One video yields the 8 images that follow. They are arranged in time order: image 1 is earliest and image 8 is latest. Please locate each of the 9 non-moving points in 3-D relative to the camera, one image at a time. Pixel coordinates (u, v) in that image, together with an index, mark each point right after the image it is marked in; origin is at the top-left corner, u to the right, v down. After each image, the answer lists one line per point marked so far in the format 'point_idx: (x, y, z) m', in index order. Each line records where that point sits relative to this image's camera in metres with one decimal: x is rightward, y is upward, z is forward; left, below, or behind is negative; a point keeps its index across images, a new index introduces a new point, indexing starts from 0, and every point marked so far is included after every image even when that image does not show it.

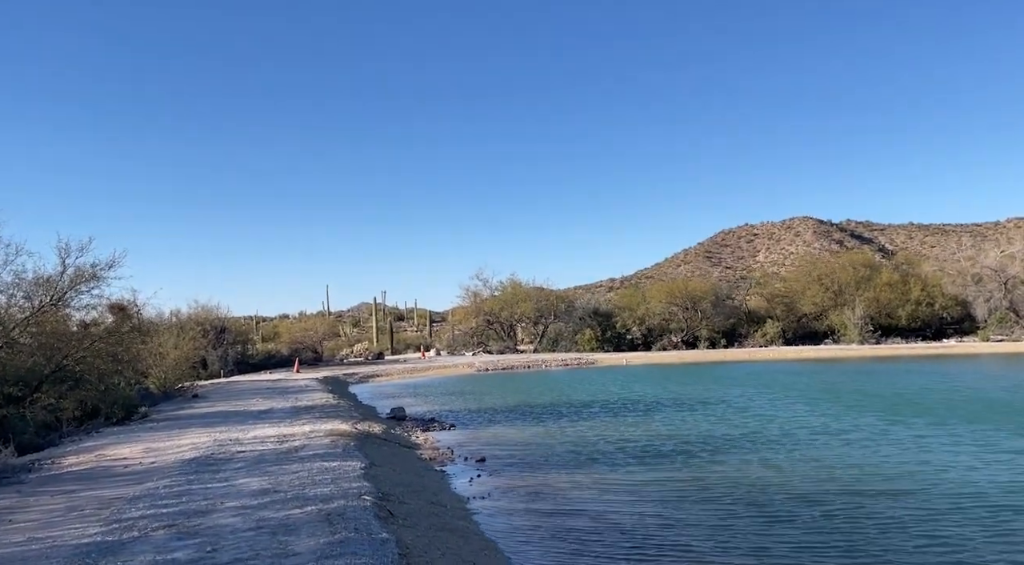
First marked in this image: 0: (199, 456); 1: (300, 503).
0: (-7.1, -3.9, +16.3) m
1: (-3.1, -3.3, +10.7) m
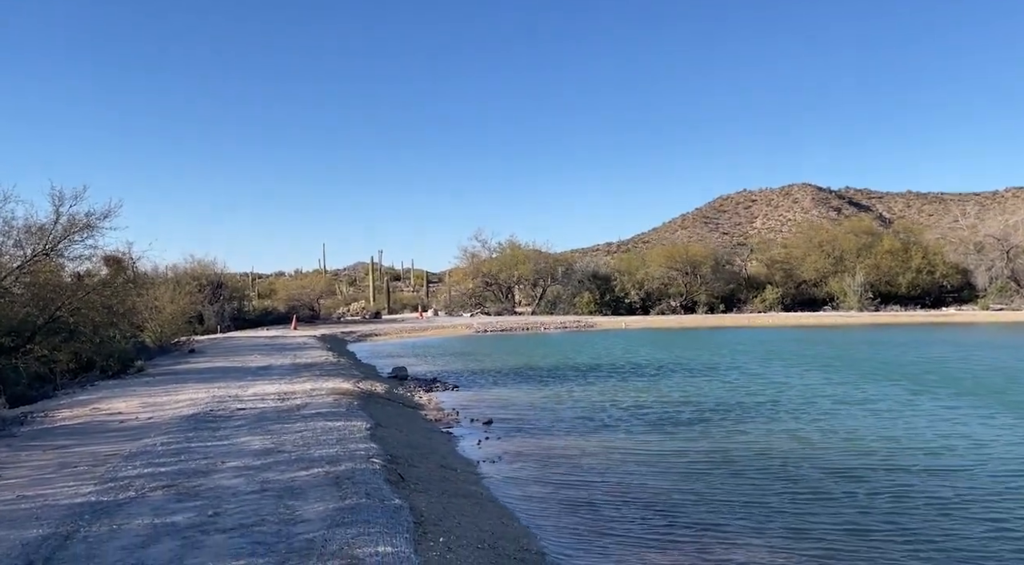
0: (-6.9, -2.8, +15.8) m
1: (-2.9, -2.6, +10.1) m
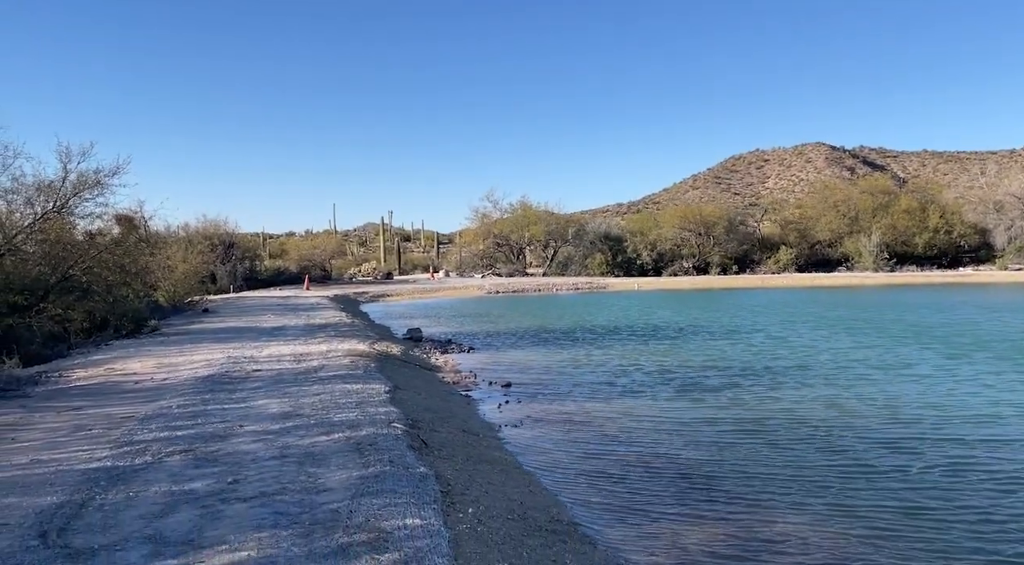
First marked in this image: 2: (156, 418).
0: (-6.4, -2.0, +15.6) m
1: (-2.6, -2.0, +9.9) m
2: (-5.4, -2.1, +10.9) m
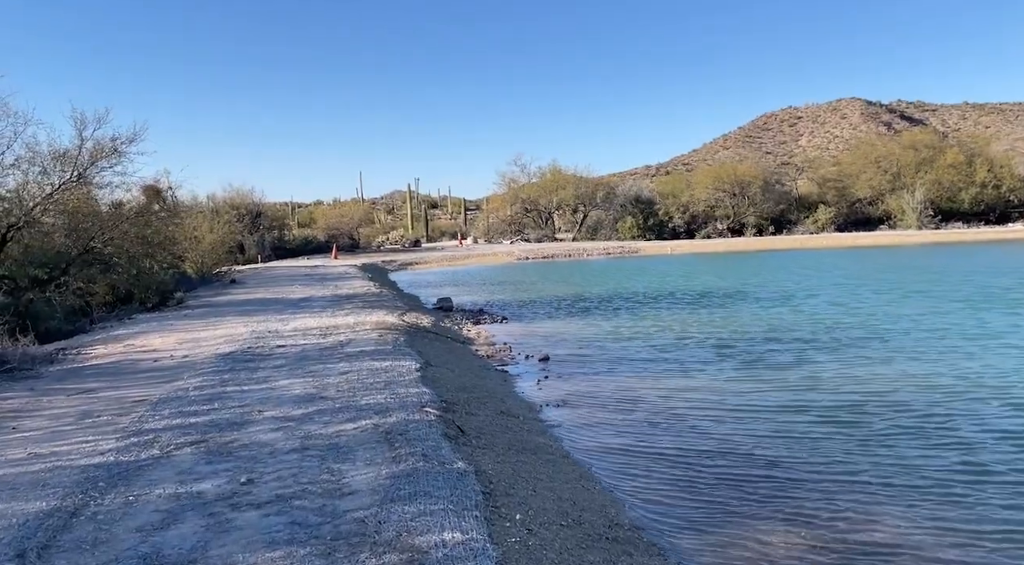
0: (-5.7, -1.4, +14.8) m
1: (-2.0, -1.6, +8.9) m
2: (-4.8, -1.7, +10.1) m
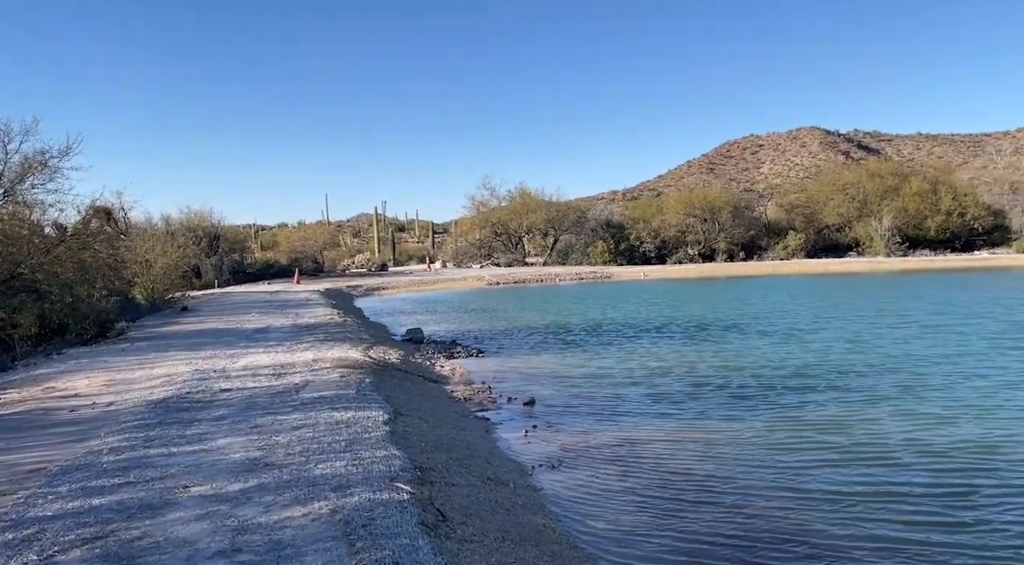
0: (-6.0, -2.0, +12.7) m
1: (-2.1, -2.1, +7.0) m
2: (-4.9, -2.1, +8.1) m
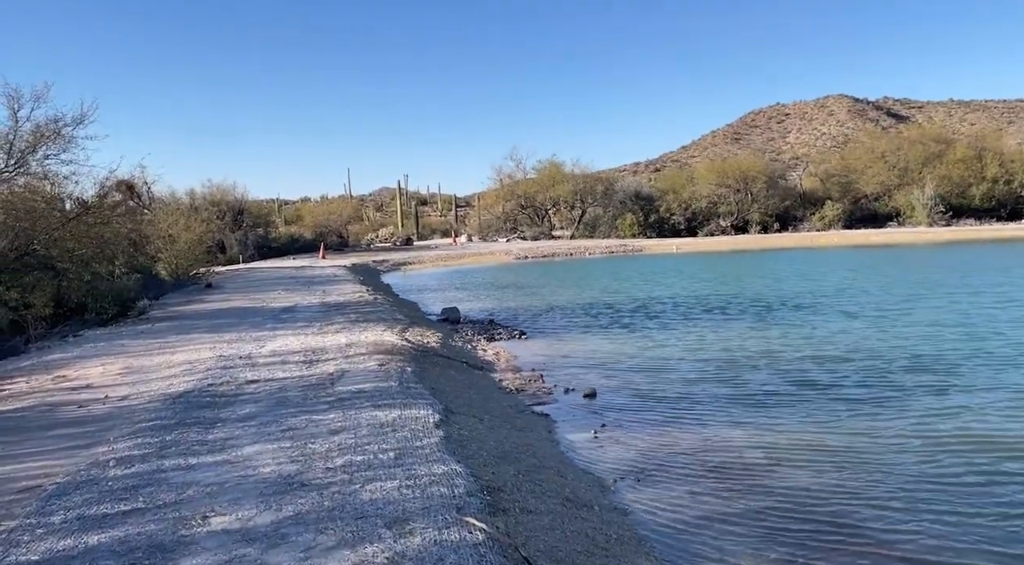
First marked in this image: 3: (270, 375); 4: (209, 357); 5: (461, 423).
0: (-5.0, -1.6, +11.4) m
1: (-1.3, -1.9, +5.6) m
2: (-4.1, -2.0, +6.7) m
3: (-4.0, -1.5, +12.0) m
4: (-5.8, -1.4, +13.8) m
5: (-0.7, -1.8, +9.3) m
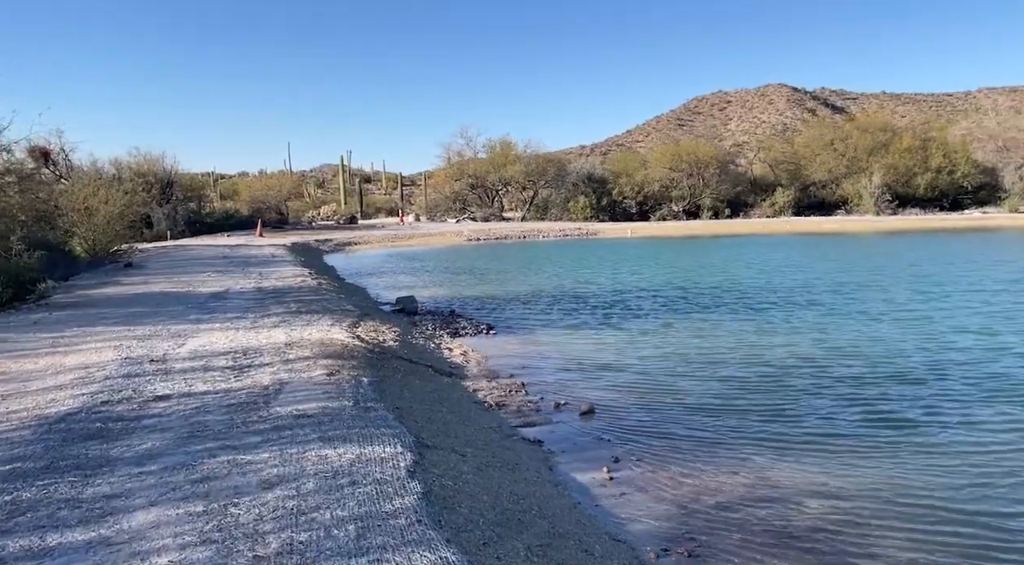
0: (-5.2, -1.5, +8.8) m
1: (-1.0, -2.0, +3.3) m
2: (-3.9, -1.9, +4.2) m
3: (-4.3, -1.4, +9.4) m
4: (-6.2, -1.2, +11.2) m
5: (-0.7, -1.7, +7.0) m
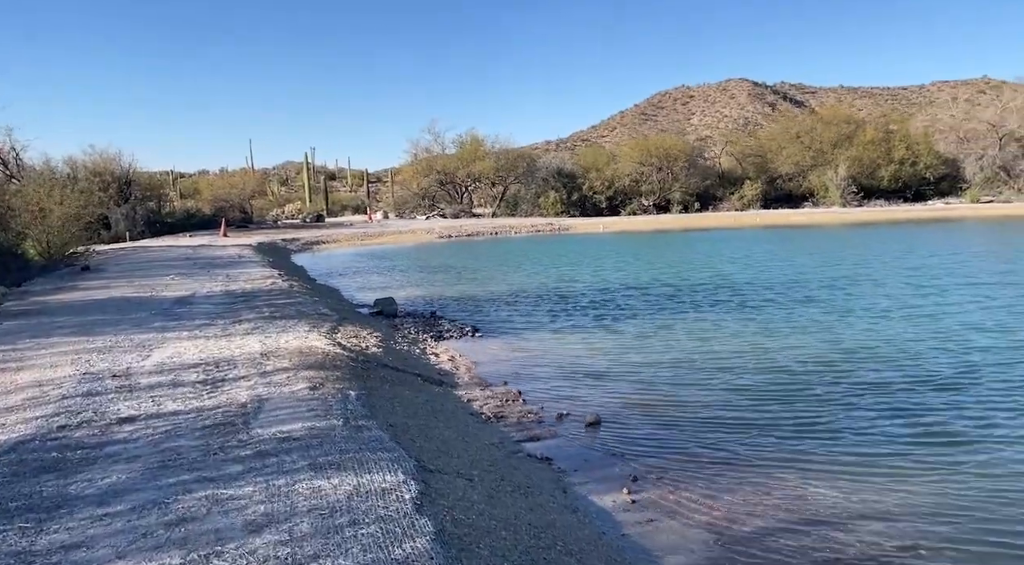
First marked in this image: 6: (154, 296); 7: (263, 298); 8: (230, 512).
0: (-5.2, -1.6, +7.8) m
1: (-0.7, -2.1, +2.6) m
2: (-3.7, -2.1, +3.4) m
3: (-4.2, -1.5, +8.5) m
4: (-6.2, -1.3, +10.2) m
5: (-0.6, -1.8, +6.3) m
6: (-9.6, -0.3, +19.3) m
7: (-6.2, -0.4, +18.0) m
8: (-2.2, -1.8, +5.7) m
